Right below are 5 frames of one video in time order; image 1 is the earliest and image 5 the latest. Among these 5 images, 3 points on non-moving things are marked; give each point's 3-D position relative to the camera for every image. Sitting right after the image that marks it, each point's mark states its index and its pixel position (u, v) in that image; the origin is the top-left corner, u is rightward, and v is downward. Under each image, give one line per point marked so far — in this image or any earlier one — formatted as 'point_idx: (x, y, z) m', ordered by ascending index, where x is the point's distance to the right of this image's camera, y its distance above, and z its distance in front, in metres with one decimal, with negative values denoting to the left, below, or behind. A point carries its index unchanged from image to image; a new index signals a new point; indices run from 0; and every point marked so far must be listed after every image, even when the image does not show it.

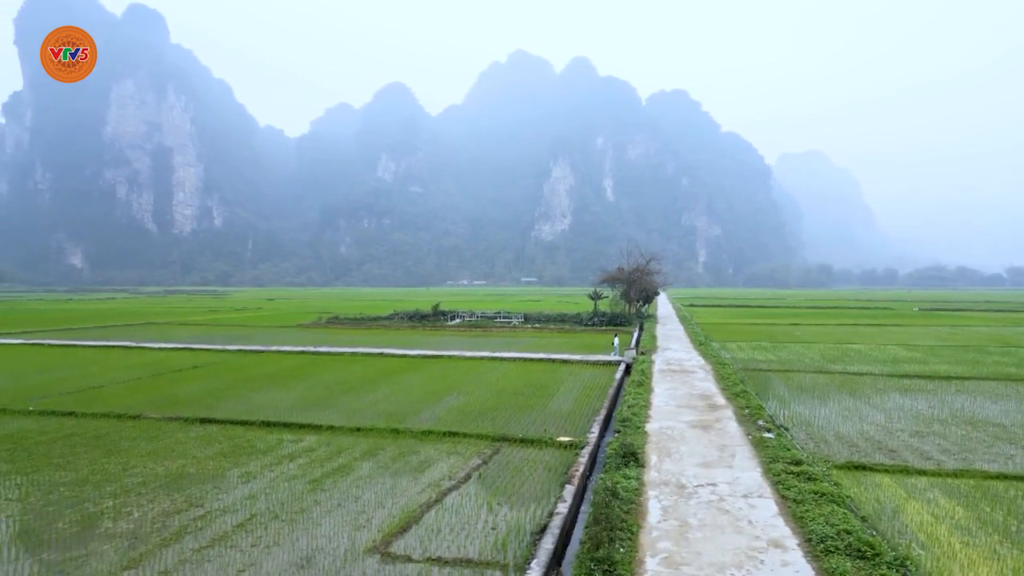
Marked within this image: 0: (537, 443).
0: (+0.2, -1.4, +5.3) m
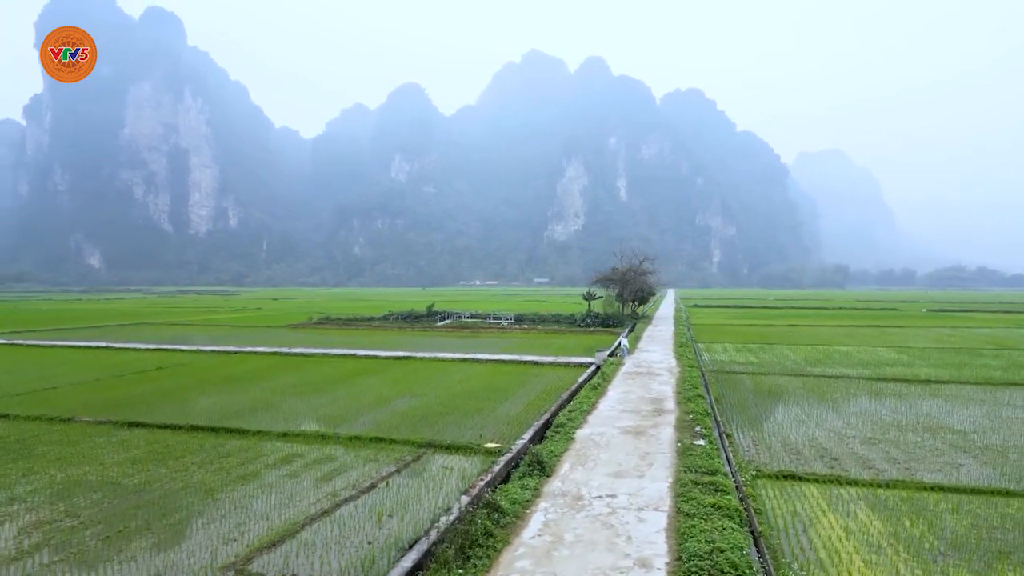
0: (-0.4, -1.4, +5.1) m
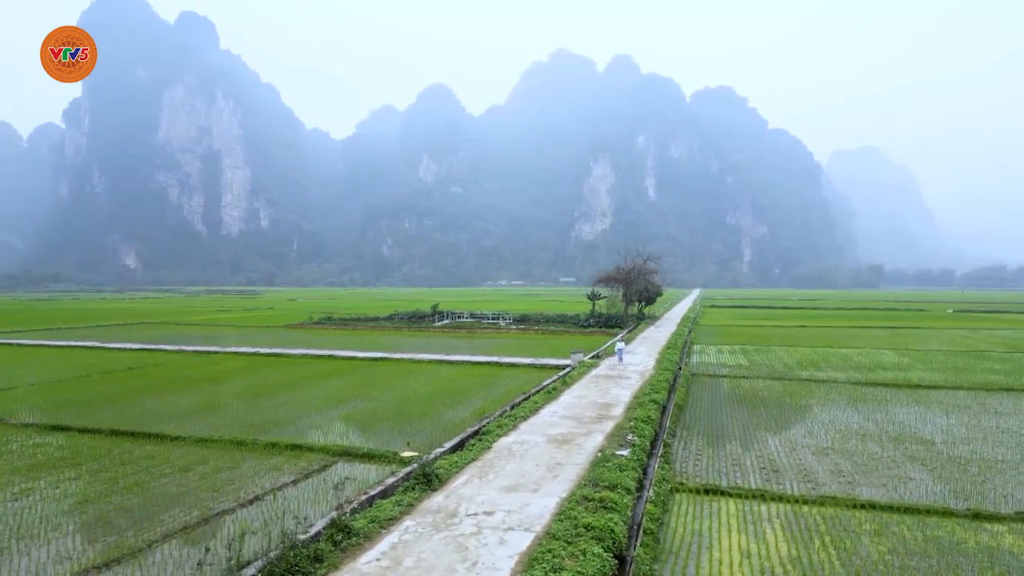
0: (-1.1, -1.4, +4.9) m
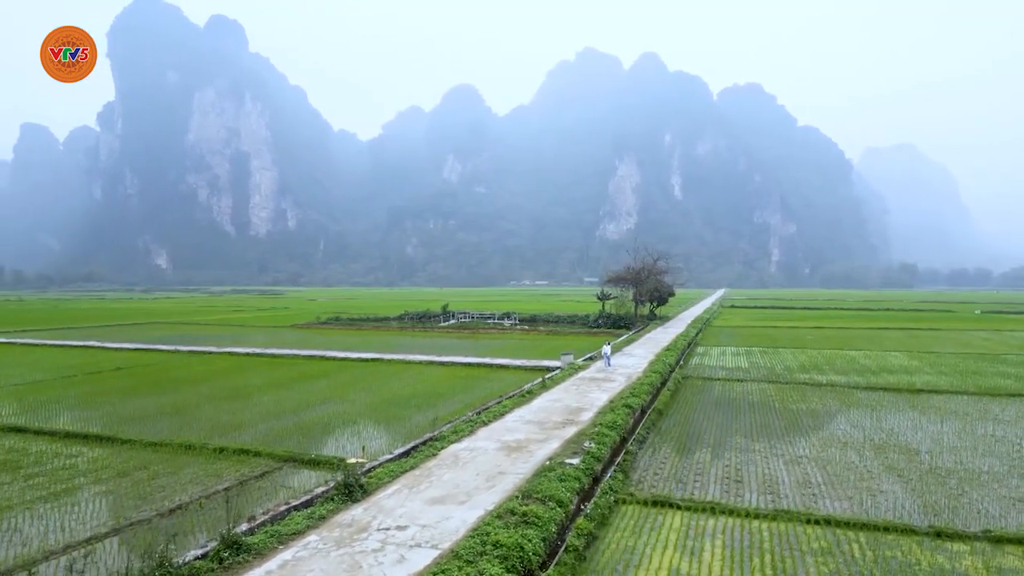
0: (-1.5, -1.4, +4.7) m
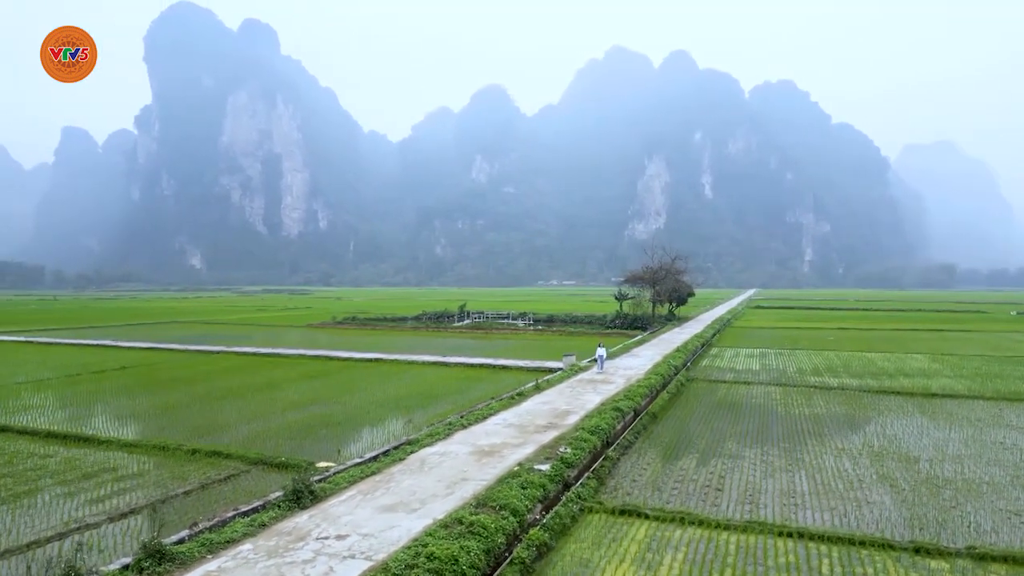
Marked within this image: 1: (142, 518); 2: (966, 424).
0: (-1.8, -1.4, +4.7) m
1: (-2.3, -1.4, +3.7) m
2: (+5.8, -1.7, +7.6) m
